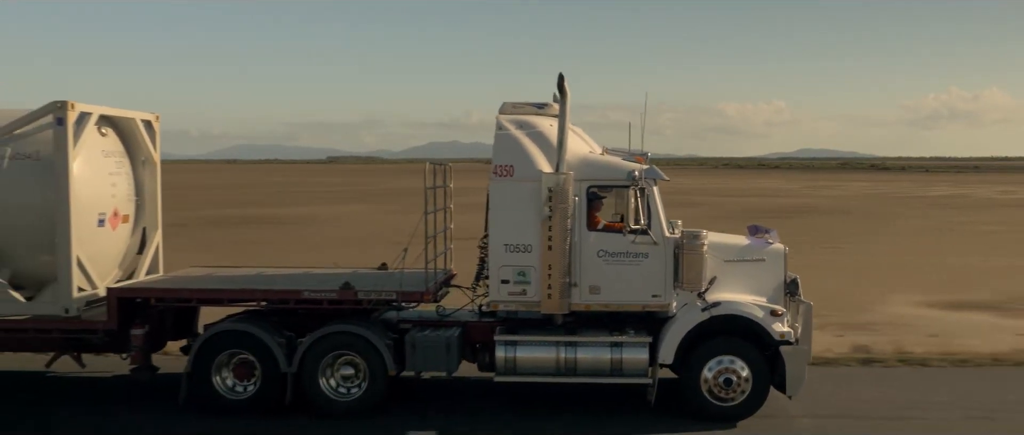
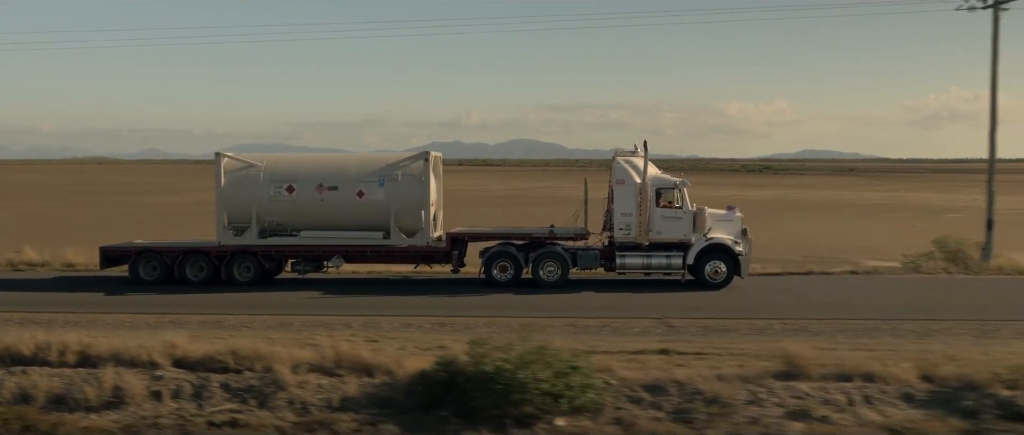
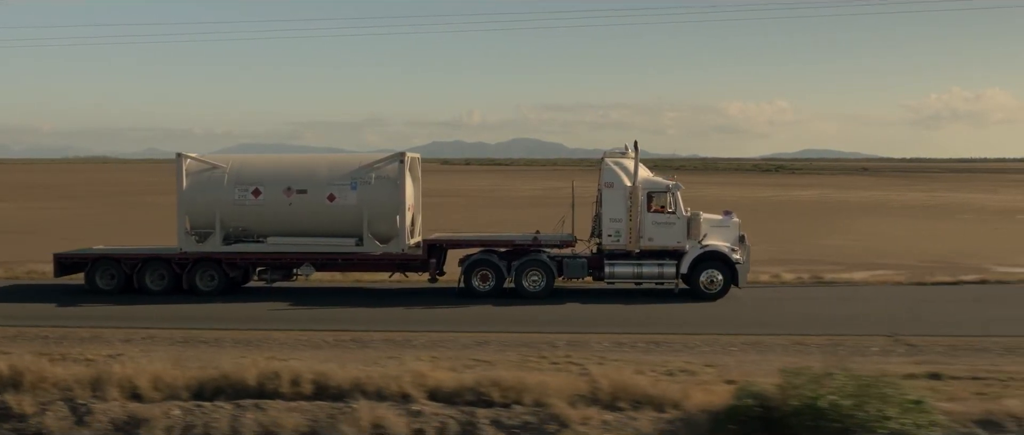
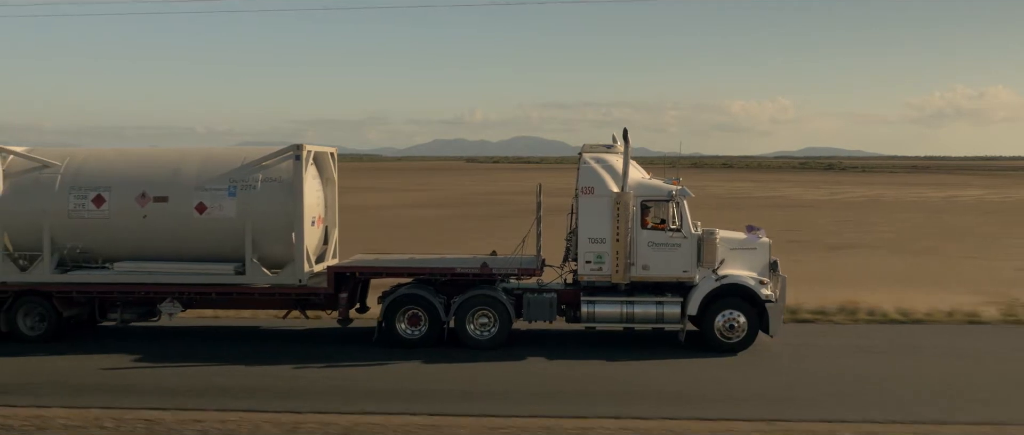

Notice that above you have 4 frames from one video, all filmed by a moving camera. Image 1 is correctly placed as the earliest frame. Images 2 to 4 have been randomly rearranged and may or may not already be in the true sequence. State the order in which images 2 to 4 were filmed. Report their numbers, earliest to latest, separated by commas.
4, 3, 2
